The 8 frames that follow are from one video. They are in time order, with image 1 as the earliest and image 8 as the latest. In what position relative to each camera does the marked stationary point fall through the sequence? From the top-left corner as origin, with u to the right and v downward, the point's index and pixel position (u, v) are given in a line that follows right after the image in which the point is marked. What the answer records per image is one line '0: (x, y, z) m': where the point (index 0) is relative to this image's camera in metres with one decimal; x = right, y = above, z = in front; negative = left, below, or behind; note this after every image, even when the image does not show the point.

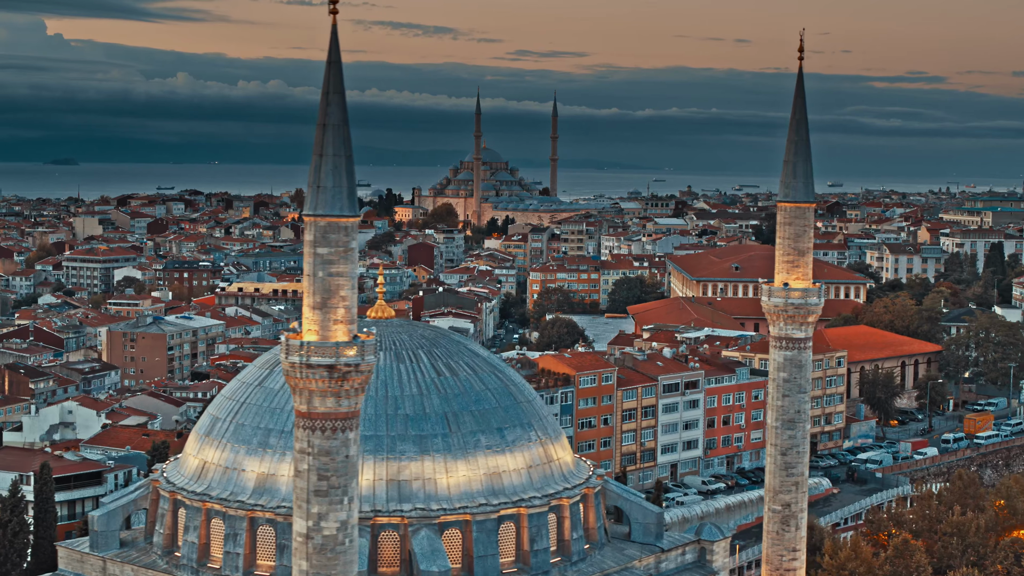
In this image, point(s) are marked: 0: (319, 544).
0: (-1.8, -2.3, +12.1) m
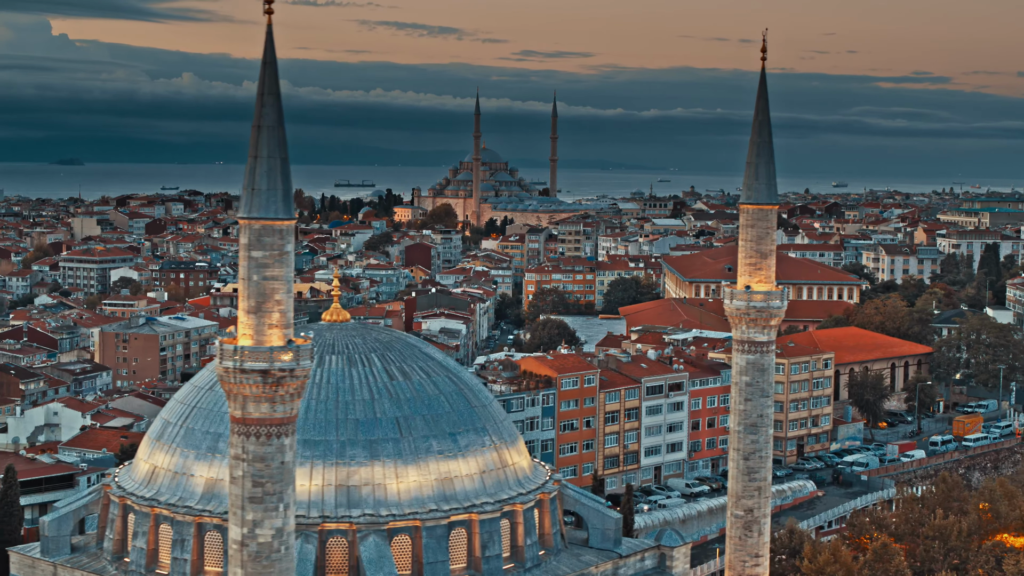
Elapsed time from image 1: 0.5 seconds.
0: (-2.3, -2.3, +12.0) m
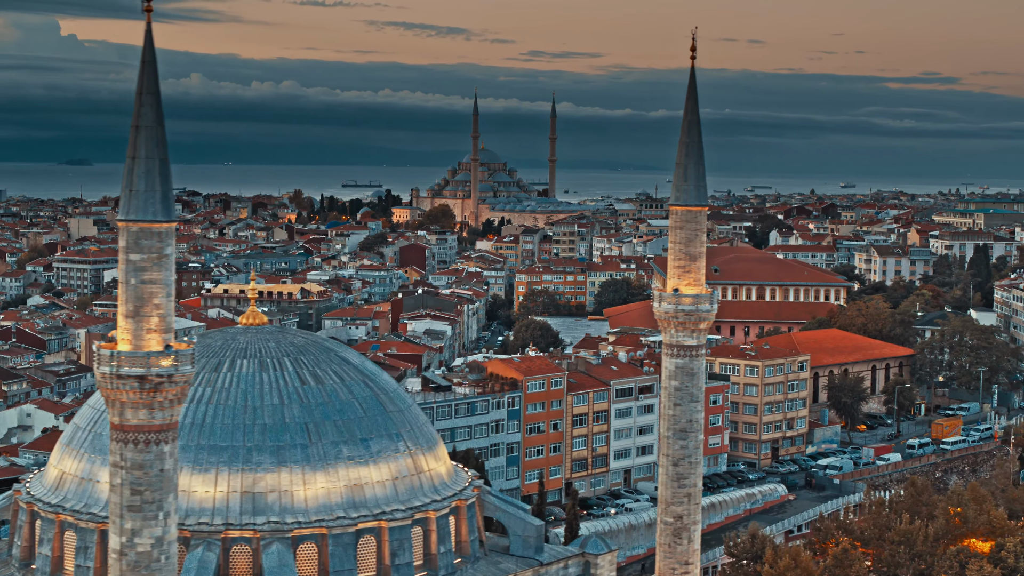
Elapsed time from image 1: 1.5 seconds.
0: (-3.2, -2.3, +11.7) m
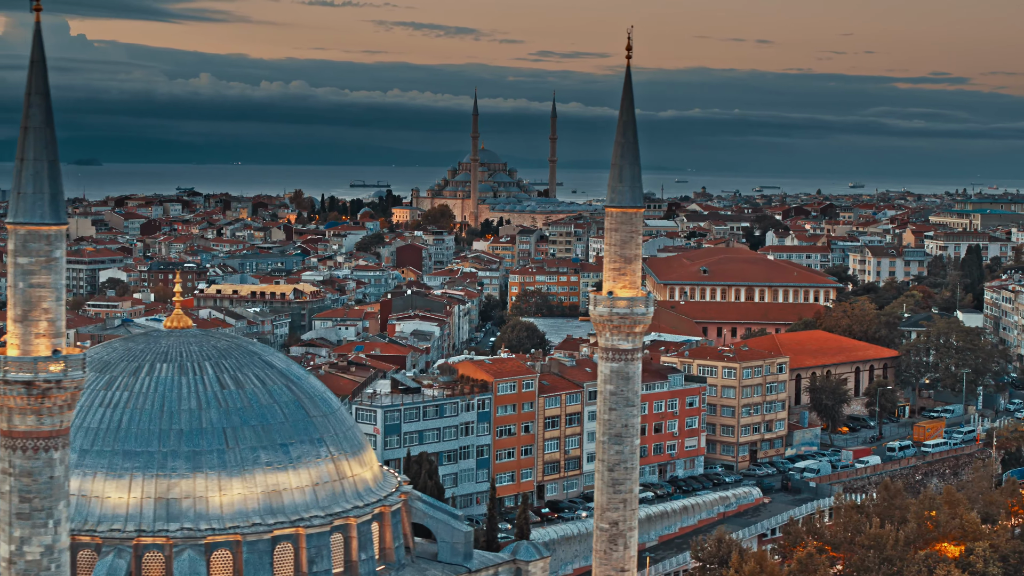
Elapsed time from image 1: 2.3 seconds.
0: (-4.1, -2.4, +11.5) m
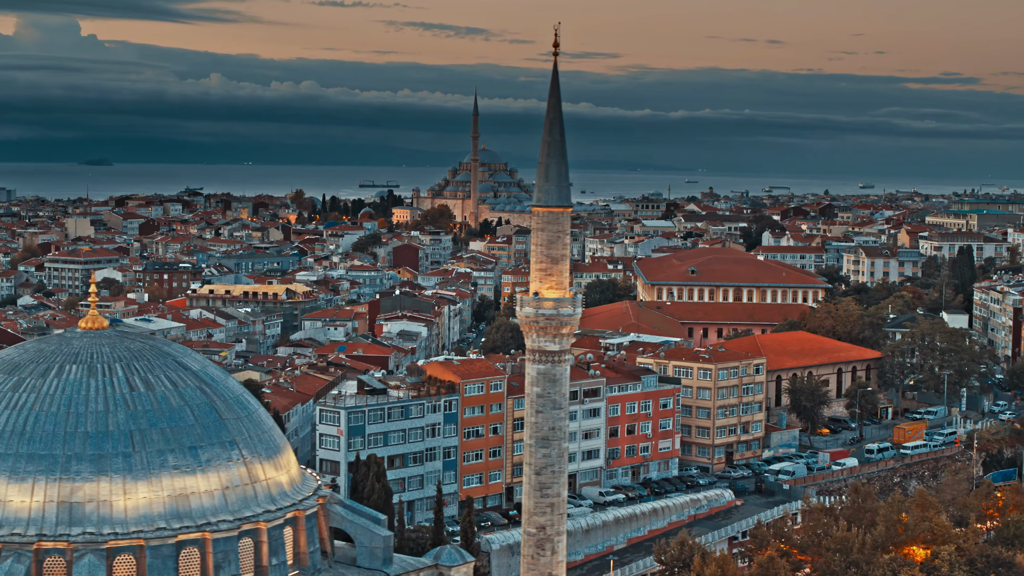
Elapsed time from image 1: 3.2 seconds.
0: (-5.0, -2.4, +11.3) m
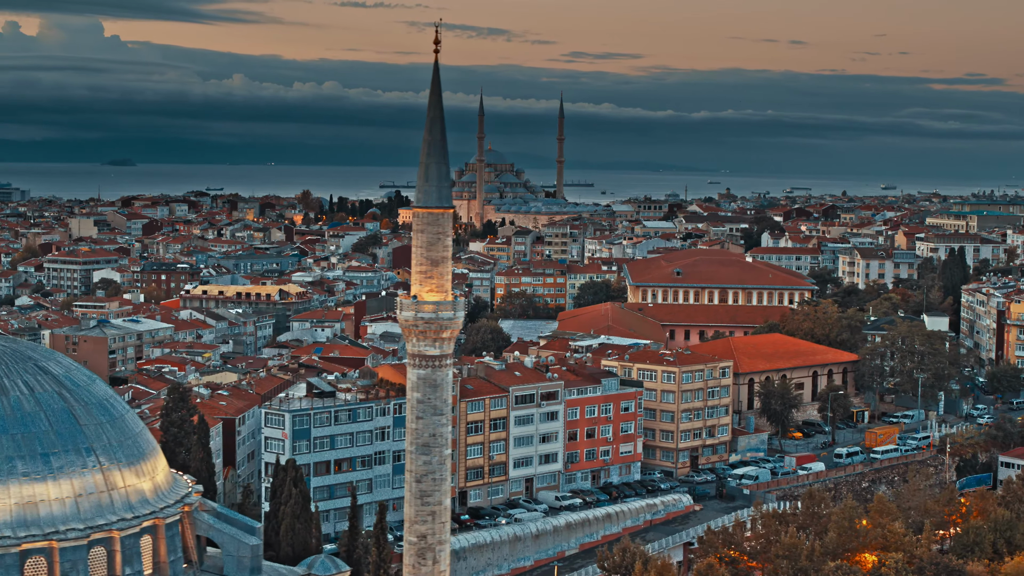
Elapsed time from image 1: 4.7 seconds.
0: (-6.4, -2.4, +11.0) m
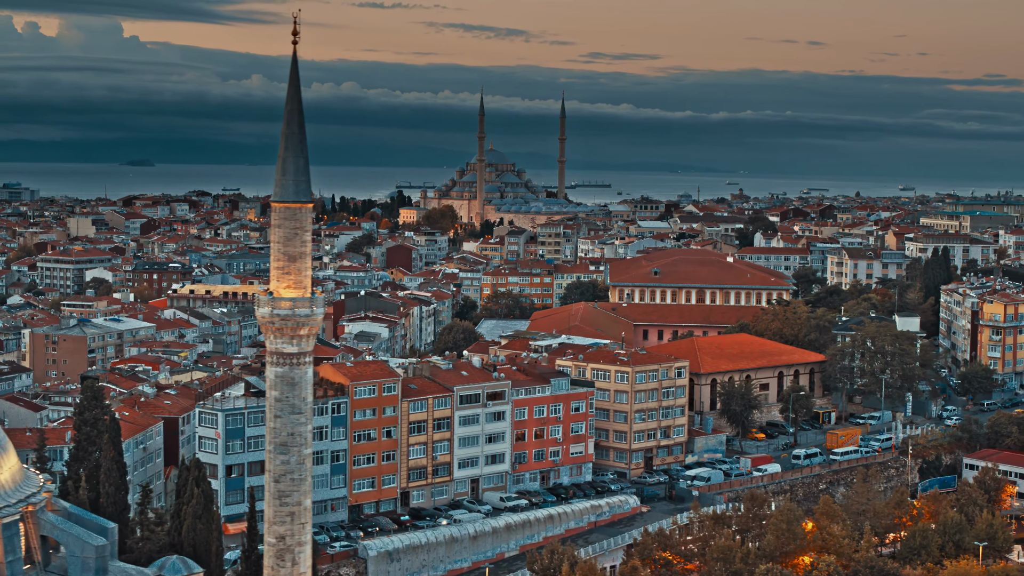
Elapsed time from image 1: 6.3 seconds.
0: (-8.0, -2.3, +10.8) m
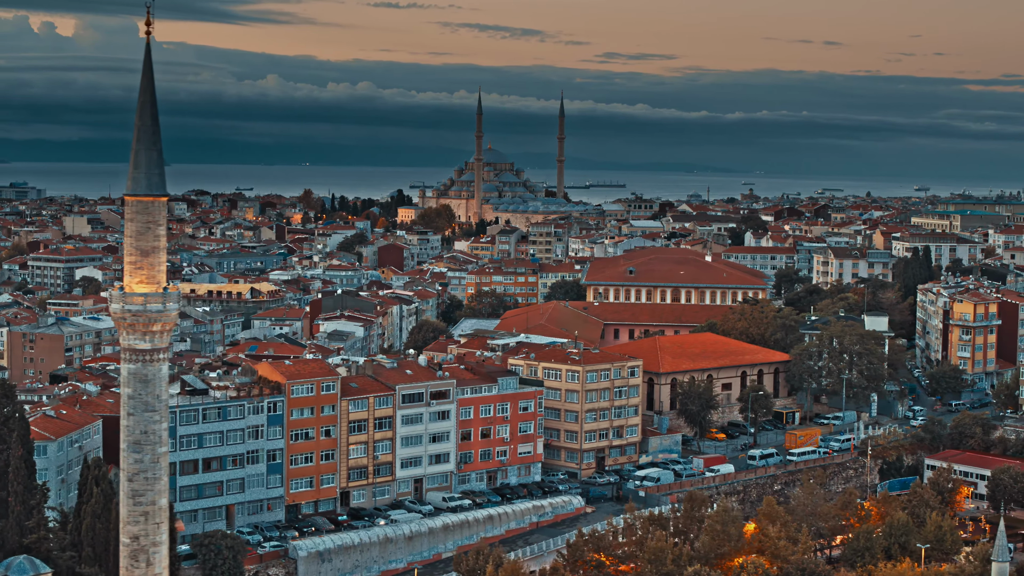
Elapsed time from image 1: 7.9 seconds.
0: (-9.6, -2.3, +10.6) m
